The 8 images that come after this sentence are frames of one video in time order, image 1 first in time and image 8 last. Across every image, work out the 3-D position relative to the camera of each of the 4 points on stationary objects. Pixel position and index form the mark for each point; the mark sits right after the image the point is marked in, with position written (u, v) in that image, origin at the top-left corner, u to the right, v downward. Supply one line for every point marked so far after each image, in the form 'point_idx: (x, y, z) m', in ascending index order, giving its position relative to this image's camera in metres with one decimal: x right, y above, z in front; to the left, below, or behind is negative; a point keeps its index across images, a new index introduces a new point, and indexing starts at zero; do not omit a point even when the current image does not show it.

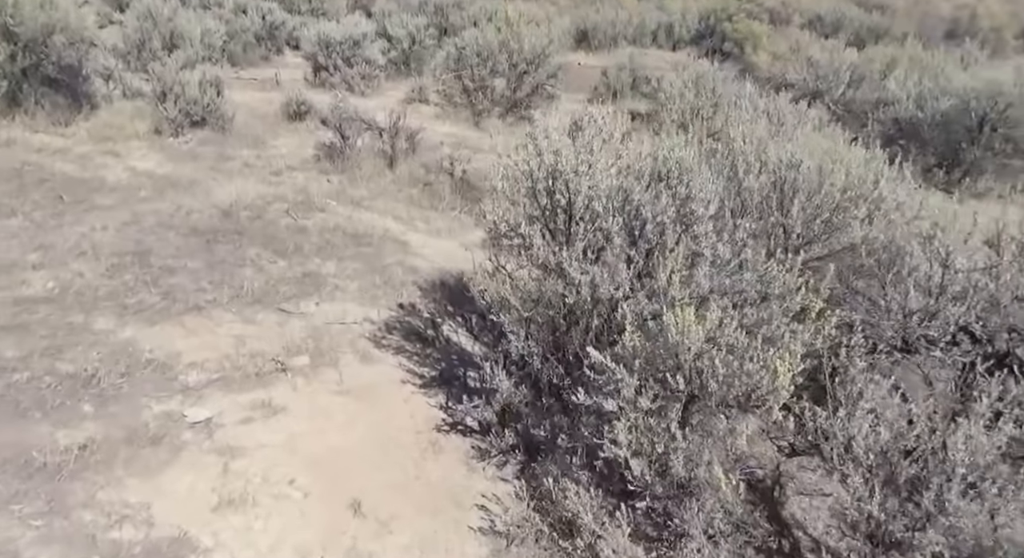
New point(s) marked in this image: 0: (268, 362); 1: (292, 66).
0: (-1.4, -0.5, +5.0) m
1: (-3.7, +3.5, +14.1) m
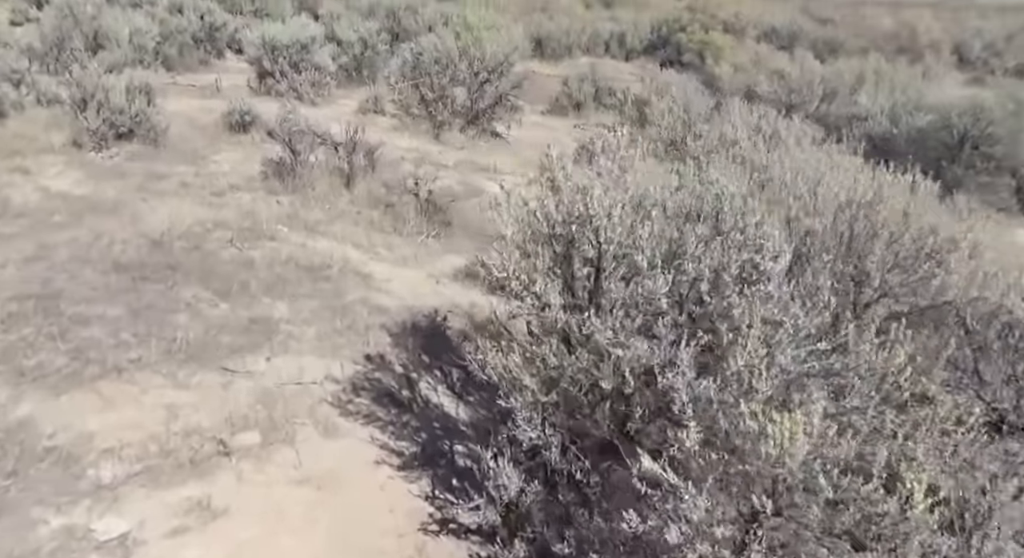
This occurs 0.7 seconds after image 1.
0: (-1.4, -0.8, +4.0) m
1: (-4.3, +3.2, +13.0) m
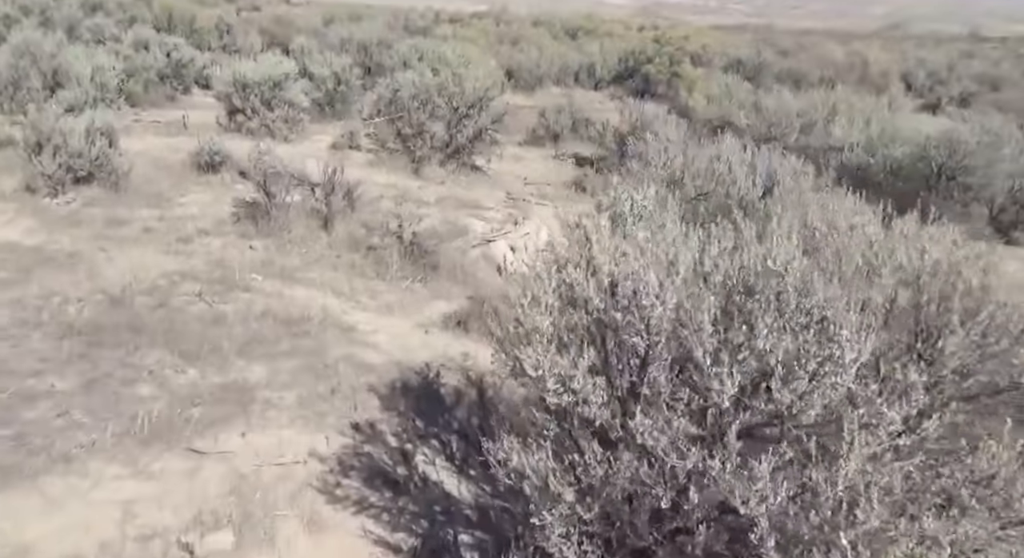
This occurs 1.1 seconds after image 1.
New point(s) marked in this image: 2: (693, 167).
0: (-1.4, -1.1, +3.4) m
1: (-4.5, +2.5, +12.5) m
2: (+1.8, +1.1, +8.6) m
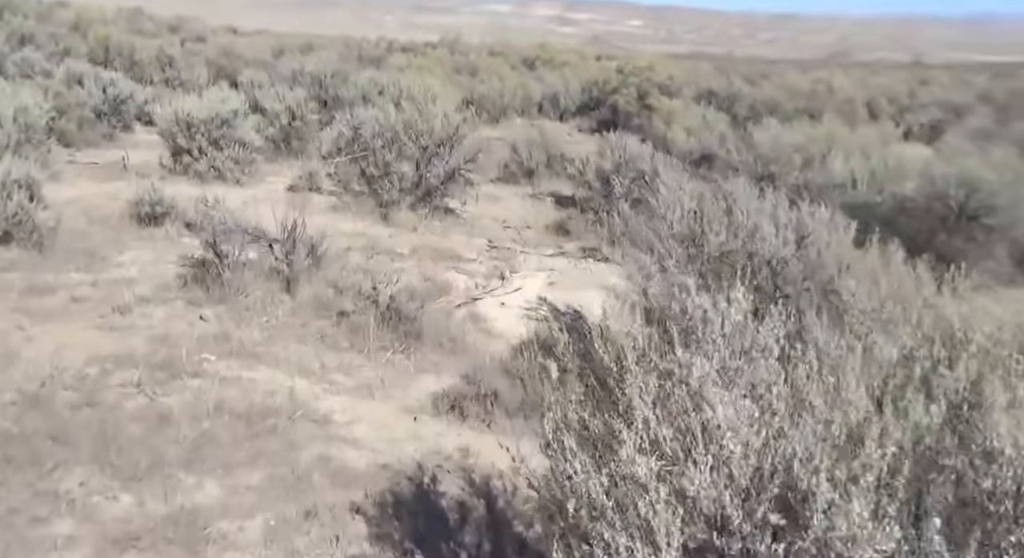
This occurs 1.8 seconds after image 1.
0: (-1.2, -1.5, +2.4) m
1: (-4.9, +1.8, +11.4) m
2: (+1.7, +0.6, +7.7) m
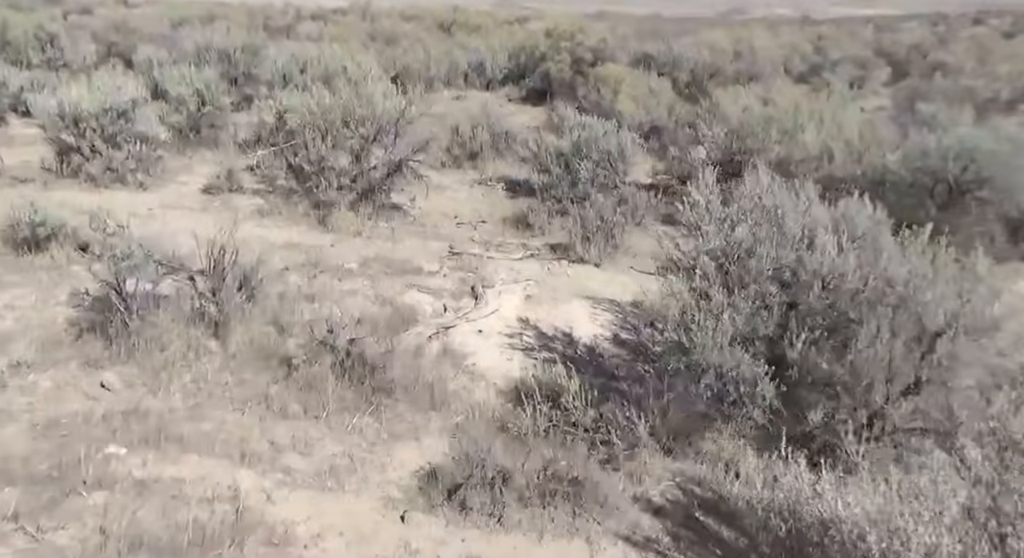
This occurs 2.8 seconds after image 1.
0: (-0.8, -1.9, +1.1) m
1: (-5.4, +1.5, +9.5) m
2: (+1.5, +0.5, +6.6) m
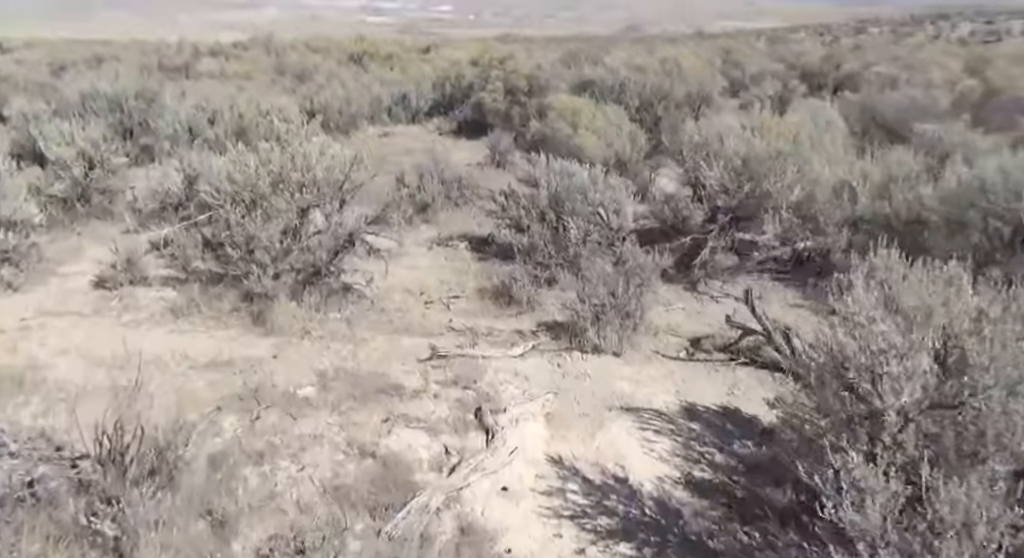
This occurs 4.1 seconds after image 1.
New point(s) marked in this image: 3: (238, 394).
0: (0.0, -2.5, -0.8) m
1: (-5.7, +0.3, +7.3) m
2: (+1.6, -0.1, +5.0) m
3: (-1.7, -0.7, +5.3) m
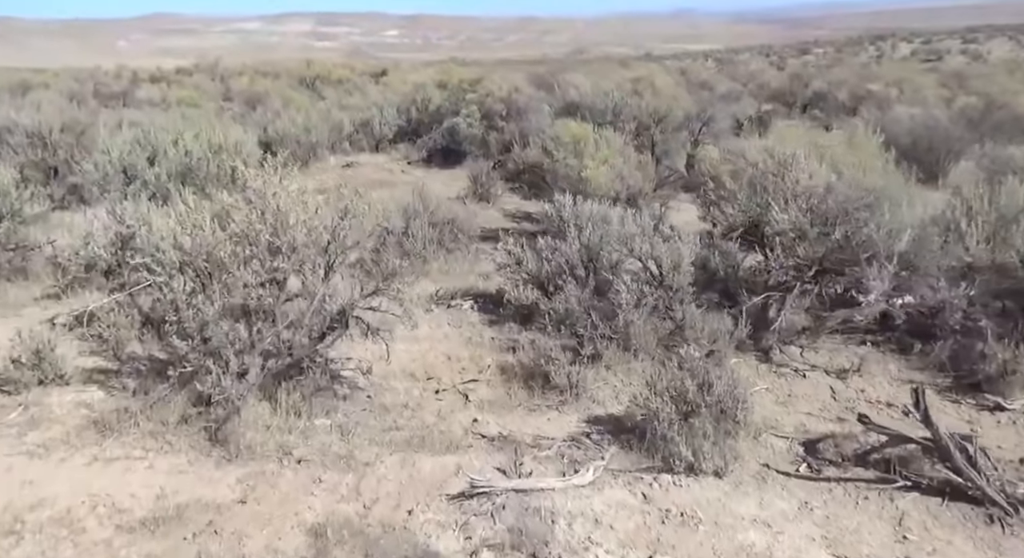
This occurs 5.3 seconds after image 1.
0: (+0.8, -2.8, -2.6) m
1: (-5.4, -0.4, +5.2) m
2: (+2.0, -0.5, +3.3) m
3: (-1.3, -1.2, +3.5) m
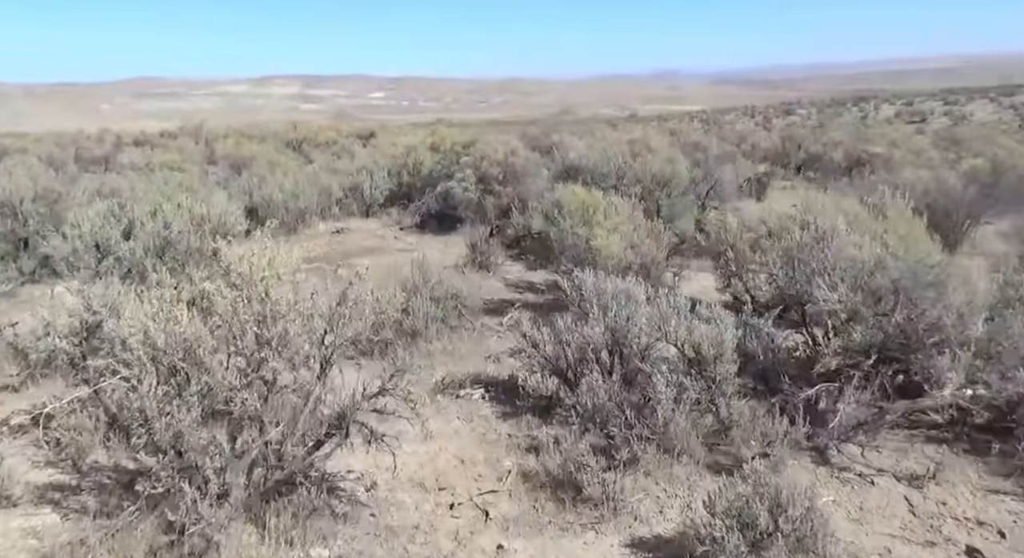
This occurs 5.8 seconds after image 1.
0: (+1.1, -2.8, -3.5) m
1: (-5.2, -0.9, +4.3) m
2: (+2.2, -0.9, +2.5) m
3: (-1.1, -1.6, +2.6) m
